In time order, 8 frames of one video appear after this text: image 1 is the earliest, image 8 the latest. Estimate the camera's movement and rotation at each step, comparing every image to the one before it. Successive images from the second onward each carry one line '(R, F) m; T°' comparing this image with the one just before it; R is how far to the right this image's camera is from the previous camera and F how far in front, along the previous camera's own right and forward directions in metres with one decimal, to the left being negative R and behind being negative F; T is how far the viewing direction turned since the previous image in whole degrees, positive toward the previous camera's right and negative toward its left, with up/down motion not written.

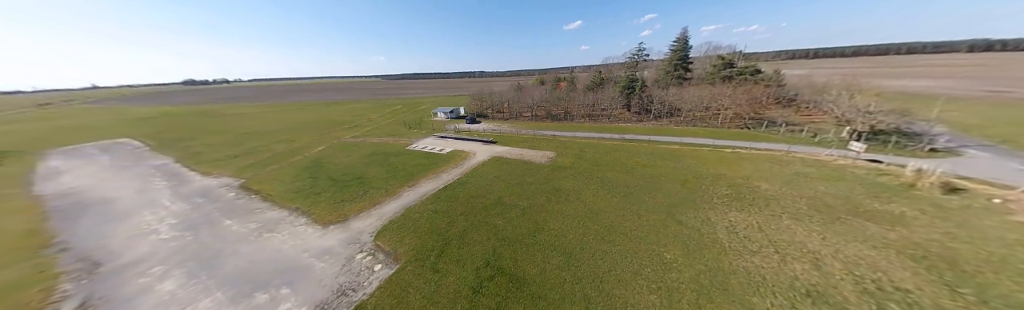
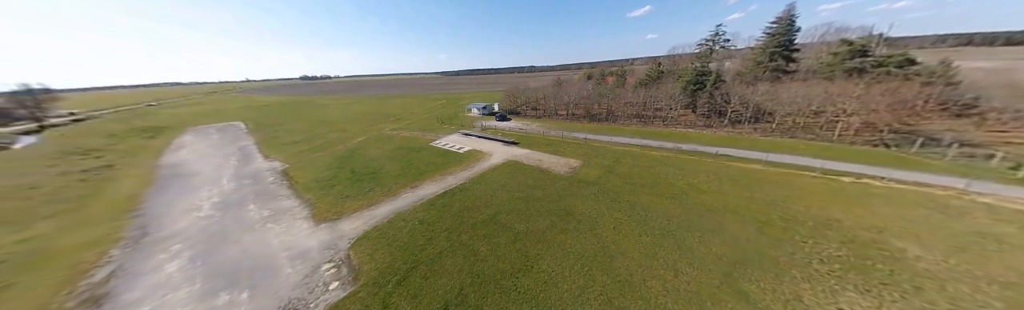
(+2.7, +3.0) m; -12°
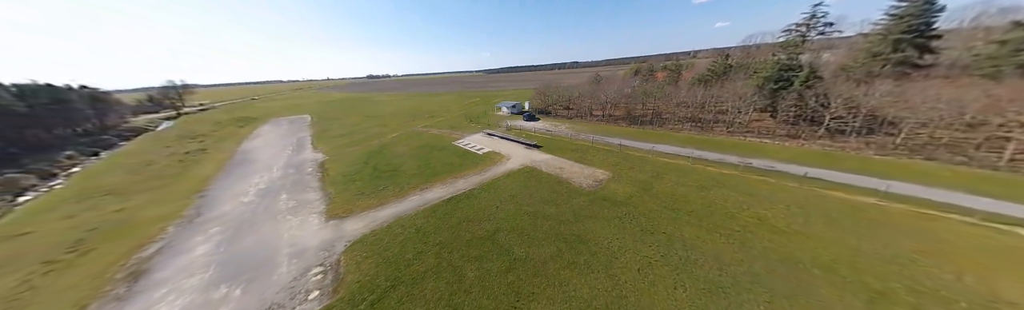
(+1.7, +2.0) m; -10°
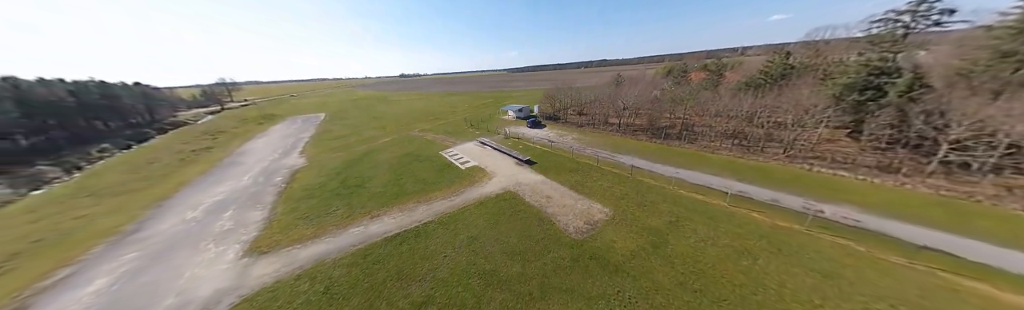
(+3.4, +4.0) m; -6°
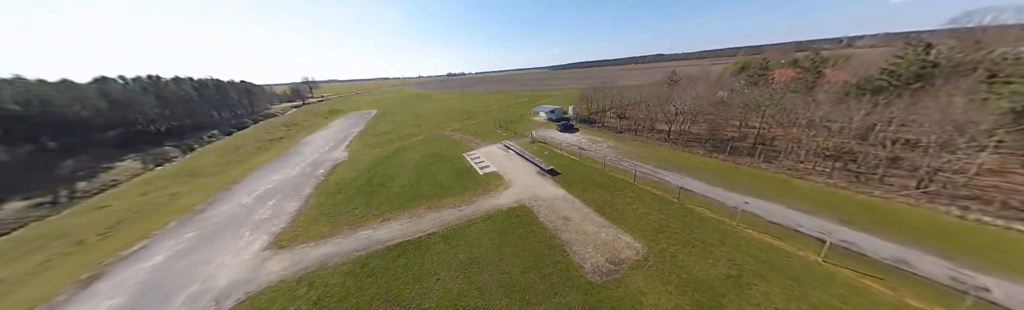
(+1.3, +1.8) m; -10°
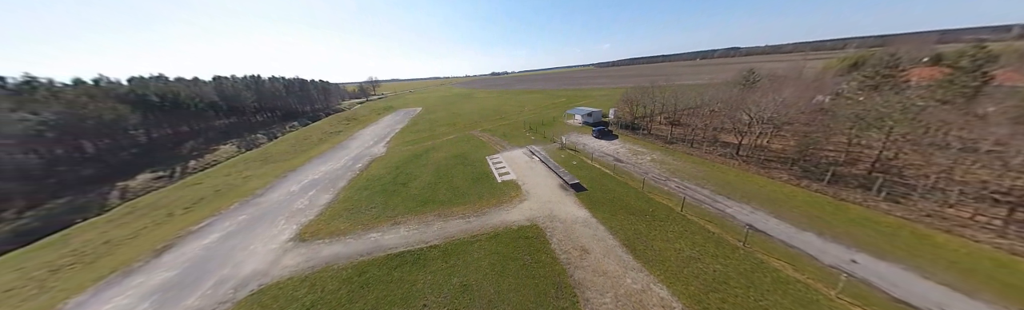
(+1.4, +1.7) m; -10°
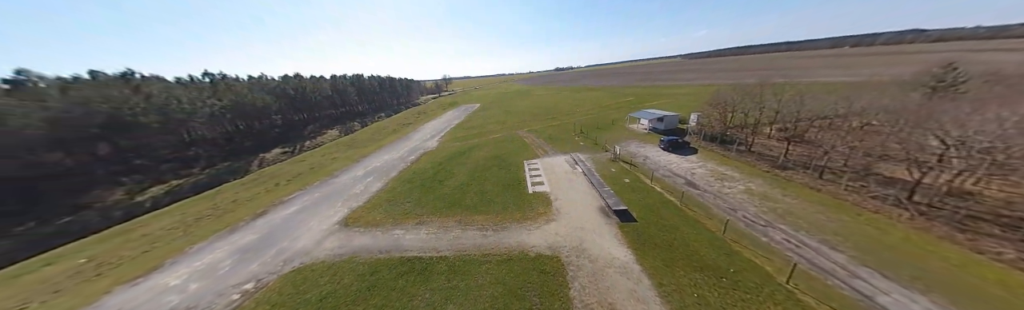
(+1.6, +2.1) m; -15°
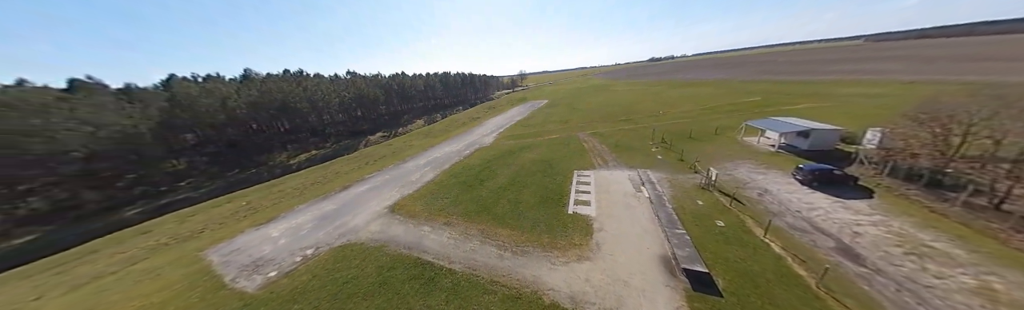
(+2.0, +2.4) m; -19°
